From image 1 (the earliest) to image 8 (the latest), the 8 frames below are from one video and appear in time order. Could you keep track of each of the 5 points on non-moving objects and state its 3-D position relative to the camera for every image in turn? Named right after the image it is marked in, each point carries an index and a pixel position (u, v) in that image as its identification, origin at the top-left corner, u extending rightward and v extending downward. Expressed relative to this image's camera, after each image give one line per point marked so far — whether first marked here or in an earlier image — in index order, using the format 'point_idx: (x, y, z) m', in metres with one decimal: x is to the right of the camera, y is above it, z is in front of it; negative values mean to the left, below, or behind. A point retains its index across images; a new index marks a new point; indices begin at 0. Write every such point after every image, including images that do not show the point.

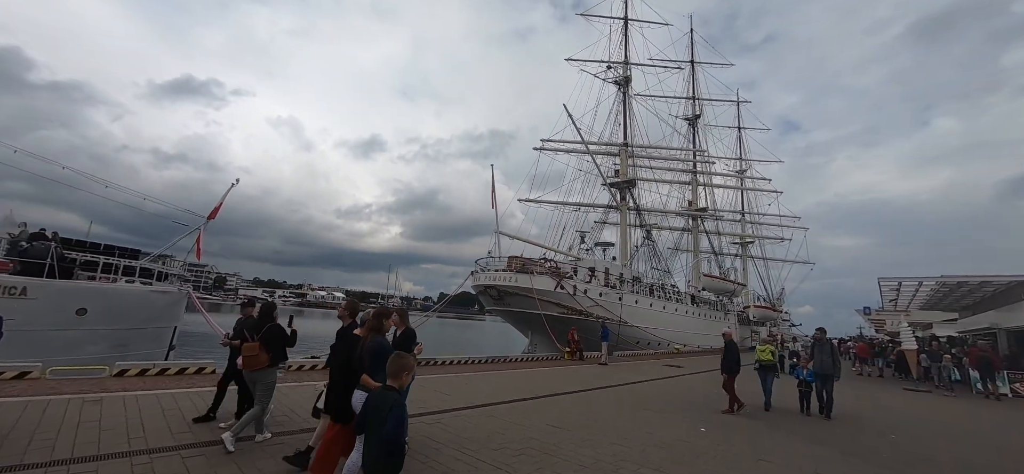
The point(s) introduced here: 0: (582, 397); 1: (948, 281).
0: (+1.5, -3.7, +10.0) m
1: (+17.4, -1.7, +17.3) m
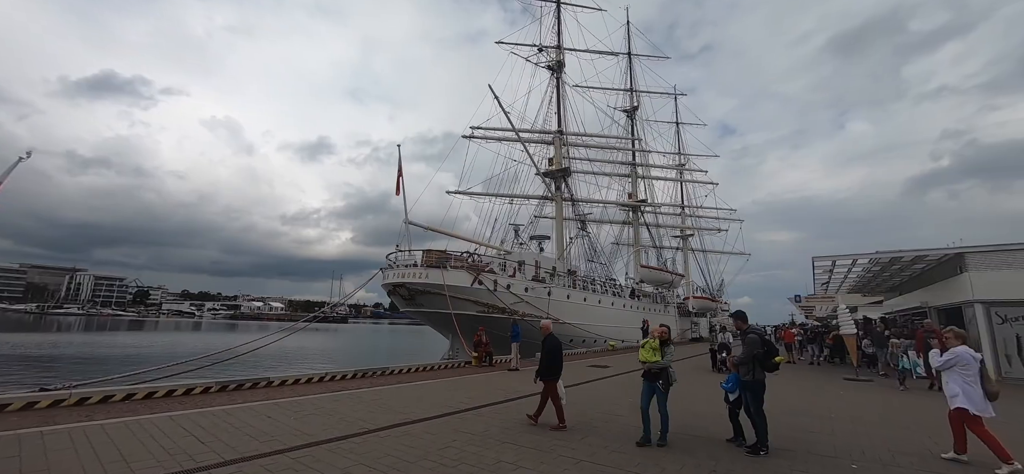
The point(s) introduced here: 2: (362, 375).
0: (-1.3, -3.0, +7.1) m
1: (+13.7, -0.8, +16.1) m
2: (-4.4, -4.0, +12.7) m
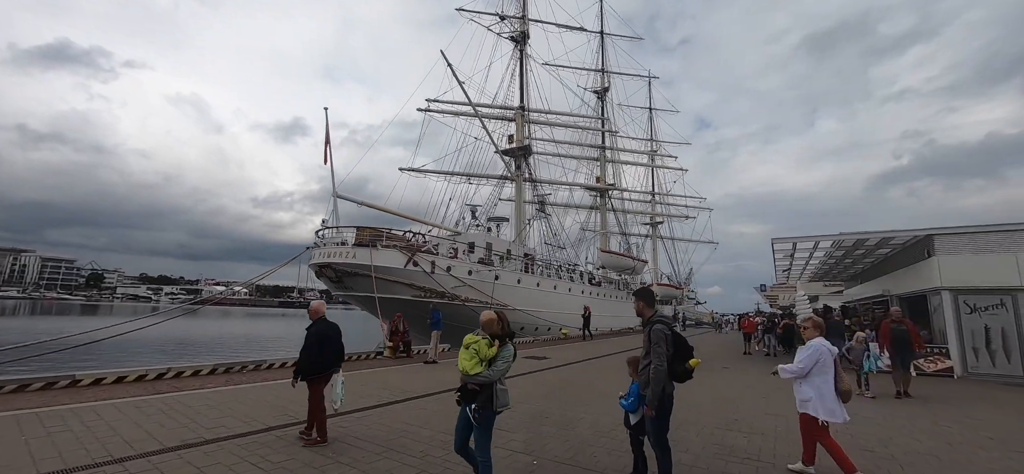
0: (-3.2, -2.4, +5.0) m
1: (+11.3, -0.1, +14.7) m
2: (-6.7, -3.2, +10.5) m
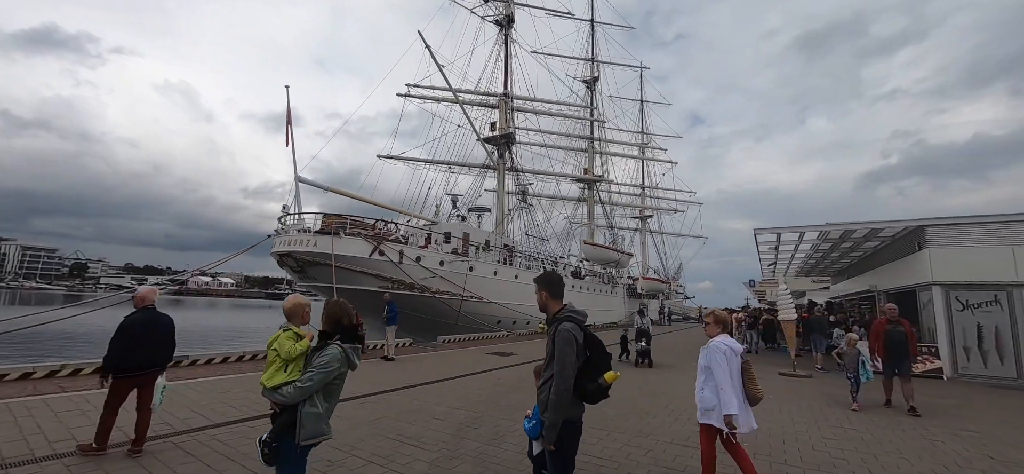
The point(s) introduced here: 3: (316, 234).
0: (-4.2, -2.1, +4.0) m
1: (+10.2, +0.2, +13.9) m
2: (-7.7, -2.8, +9.4) m
3: (-8.0, +0.1, +17.8) m
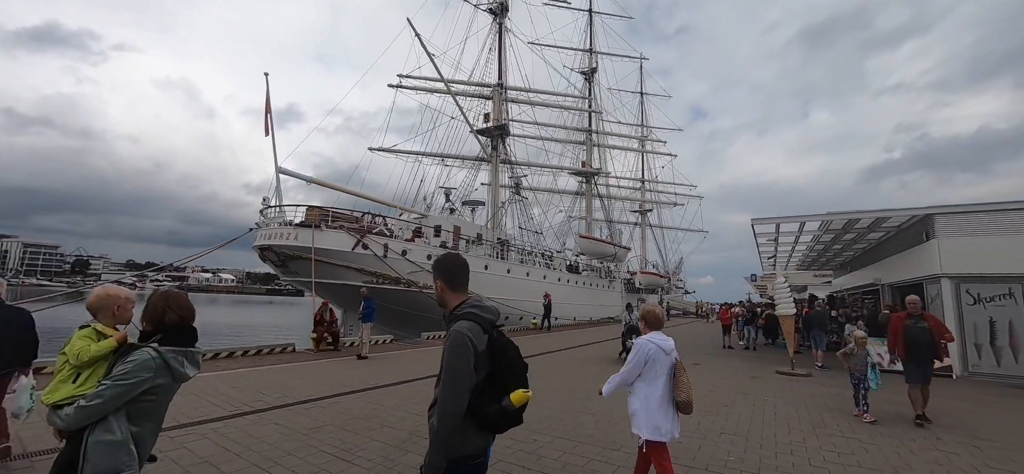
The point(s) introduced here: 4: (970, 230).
0: (-4.7, -2.0, +3.4) m
1: (+9.7, +0.5, +13.1) m
2: (-8.2, -2.6, +8.8) m
3: (-8.5, +0.4, +17.1) m
4: (+11.2, +0.2, +10.5) m
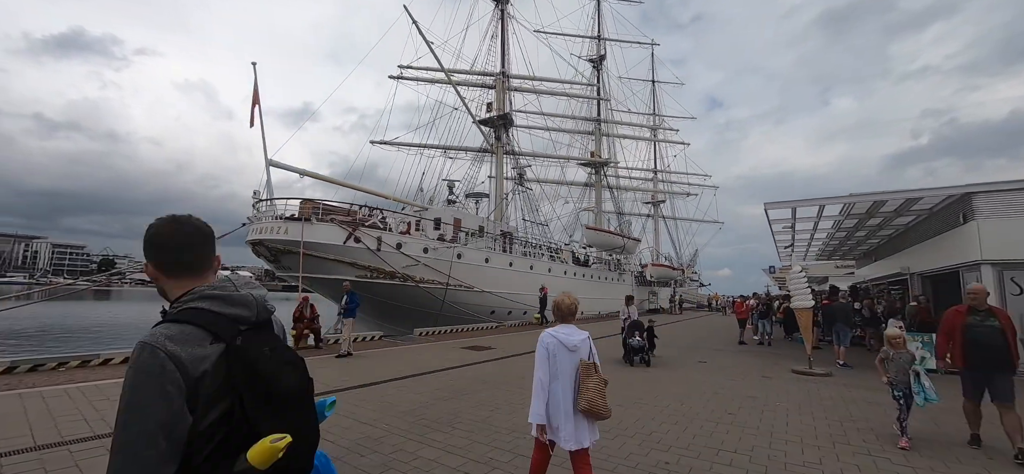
0: (-5.2, -1.9, +2.7) m
1: (+9.5, +0.9, +12.0) m
2: (-8.6, -2.5, +8.2) m
3: (-8.6, +0.6, +16.5) m
4: (+10.8, +0.6, +9.3) m
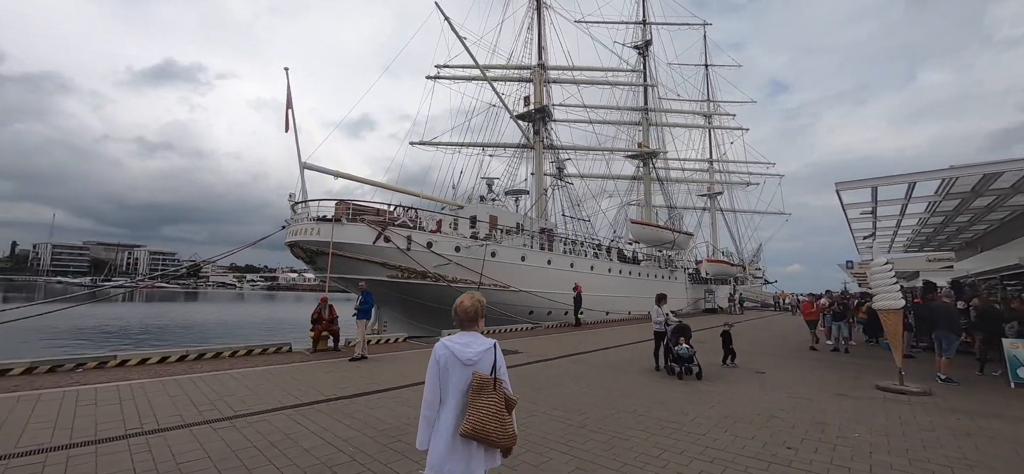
0: (-5.6, -1.9, +2.4) m
1: (+10.1, +1.2, +9.8) m
2: (-8.2, -2.5, +8.2) m
3: (-7.3, +0.6, +16.5) m
4: (+11.1, +1.0, +7.0) m
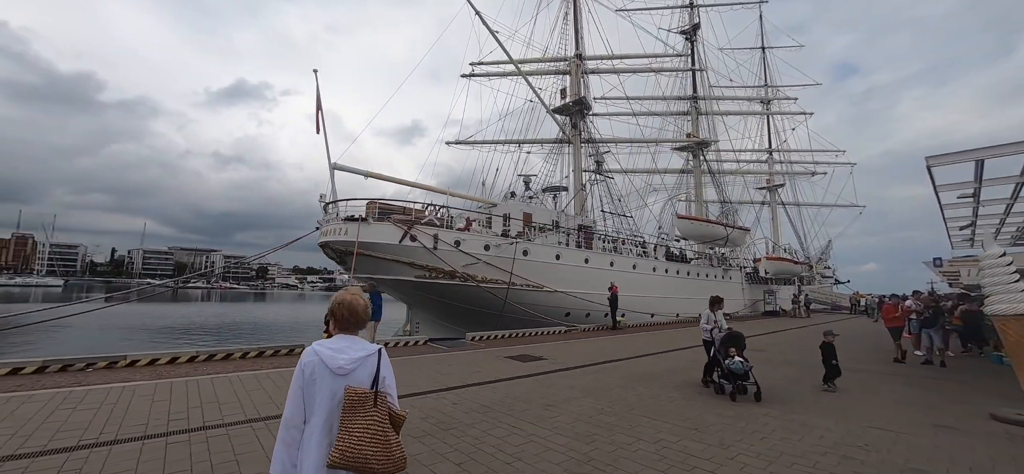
0: (-6.0, -1.8, +2.0) m
1: (+10.3, +1.5, +7.6) m
2: (-8.0, -2.5, +8.2) m
3: (-6.2, +0.6, +16.3) m
4: (+11.0, +1.3, +4.8) m
